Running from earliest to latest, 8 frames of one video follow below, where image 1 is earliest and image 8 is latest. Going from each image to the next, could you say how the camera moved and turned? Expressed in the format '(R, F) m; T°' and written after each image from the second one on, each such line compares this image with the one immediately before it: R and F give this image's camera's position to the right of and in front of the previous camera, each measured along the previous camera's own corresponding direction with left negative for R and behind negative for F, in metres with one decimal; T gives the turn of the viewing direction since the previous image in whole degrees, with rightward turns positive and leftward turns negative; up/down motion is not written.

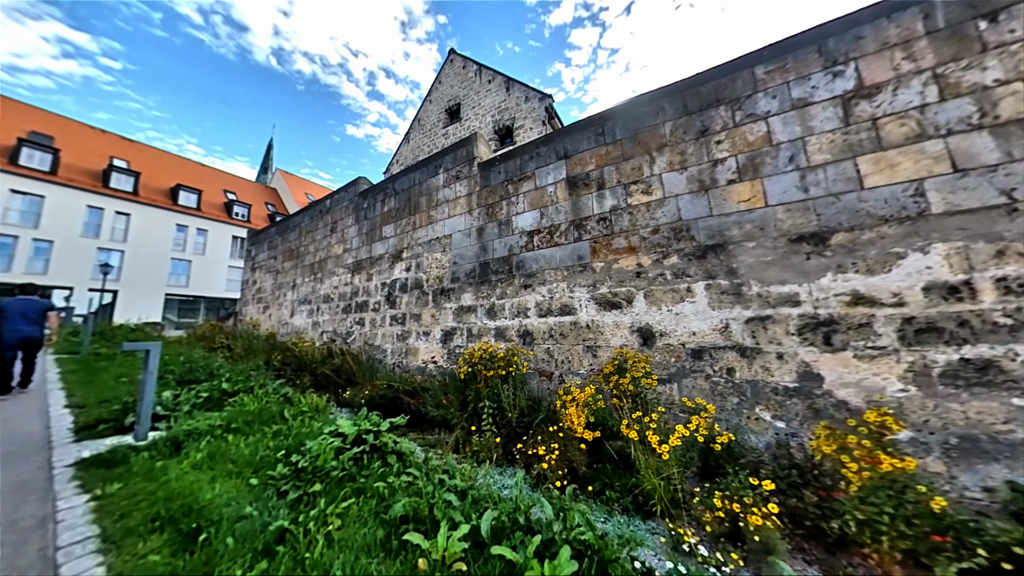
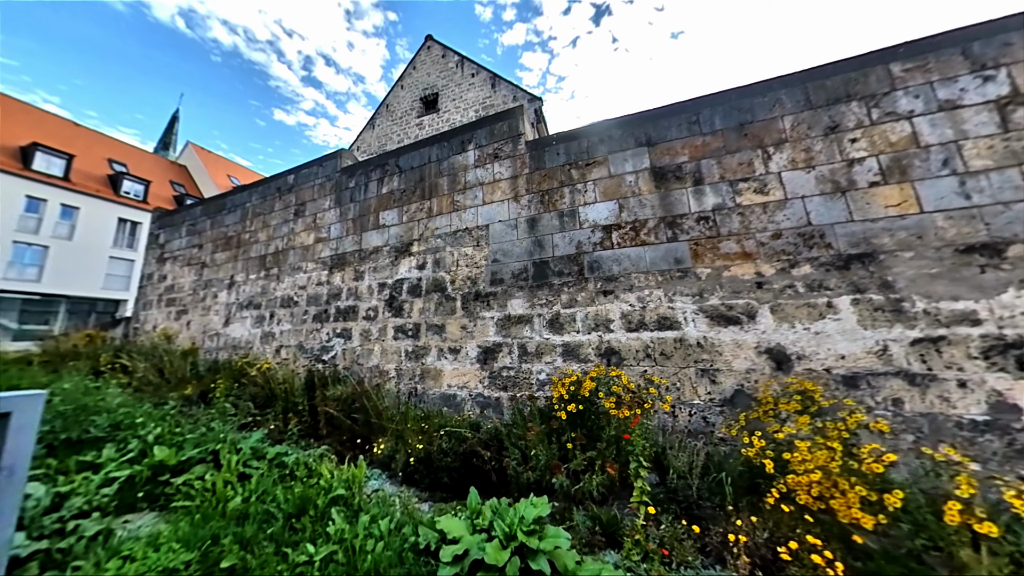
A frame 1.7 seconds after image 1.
(-1.2, +0.8) m; +11°
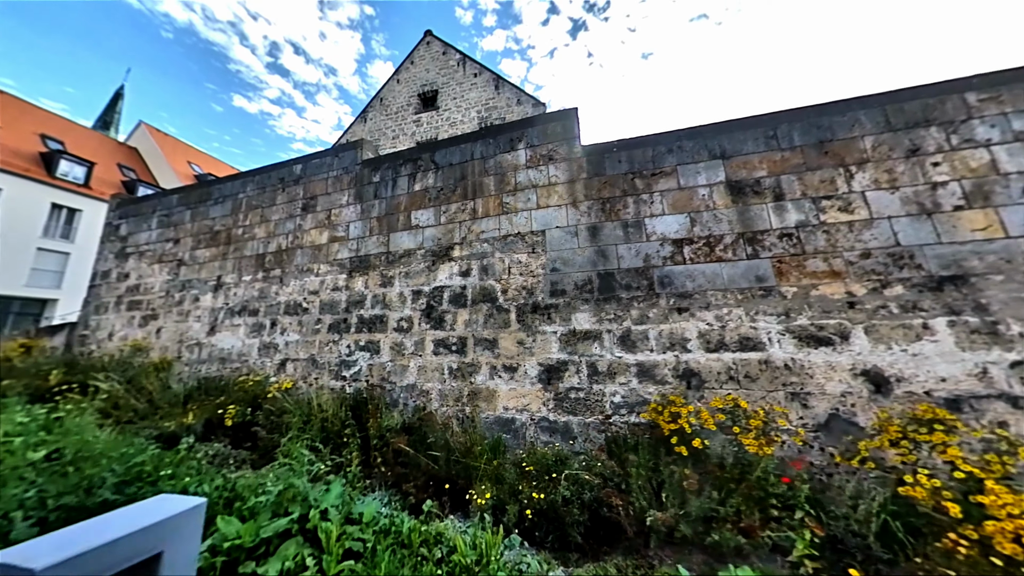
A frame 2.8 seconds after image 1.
(-0.9, +0.3) m; +5°
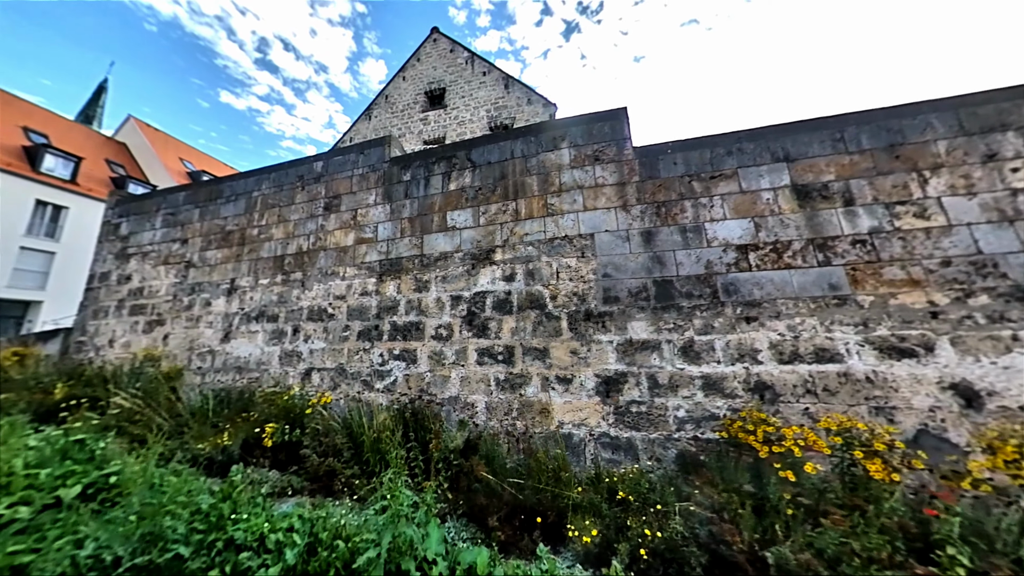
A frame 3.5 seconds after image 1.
(-0.6, +0.2) m; +1°
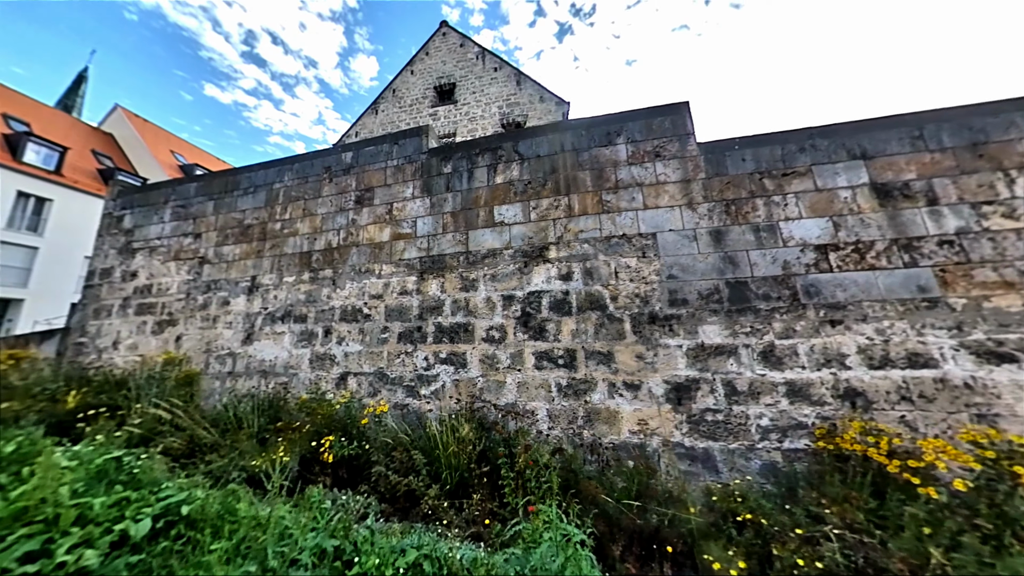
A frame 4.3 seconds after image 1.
(-0.6, +0.2) m; +2°
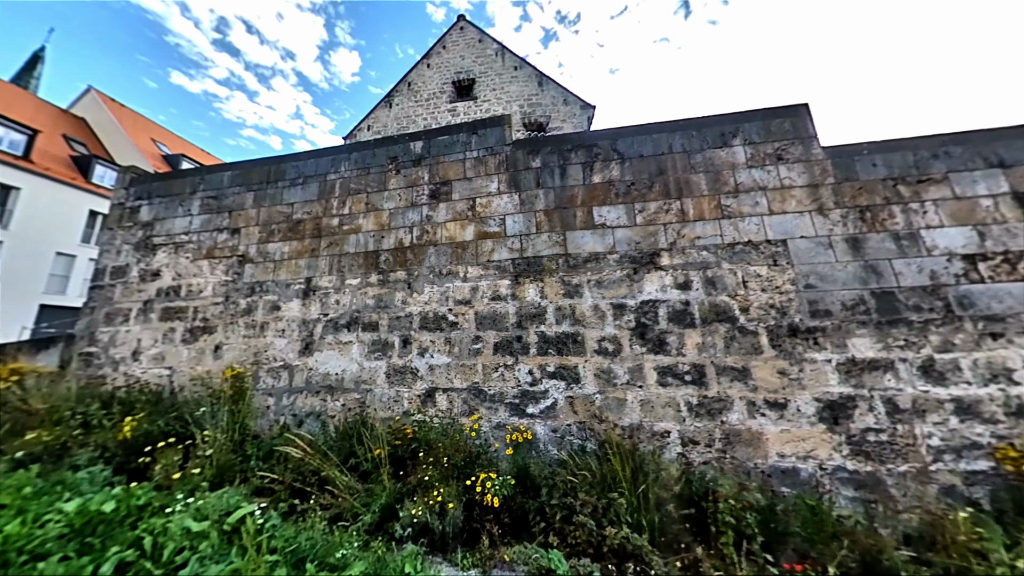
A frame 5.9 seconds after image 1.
(-1.2, +0.3) m; +3°
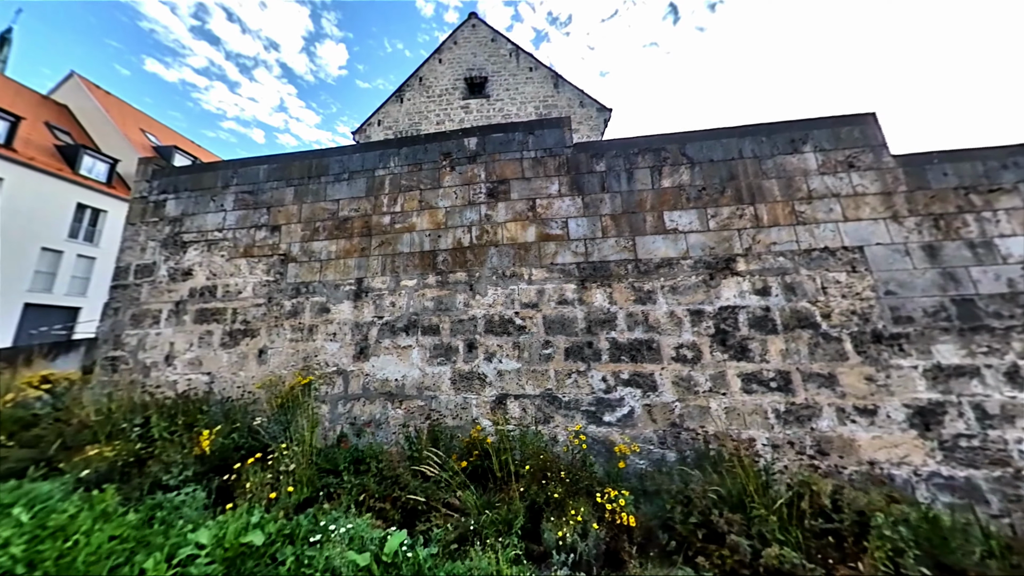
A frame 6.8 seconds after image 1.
(-0.8, +0.1) m; +2°
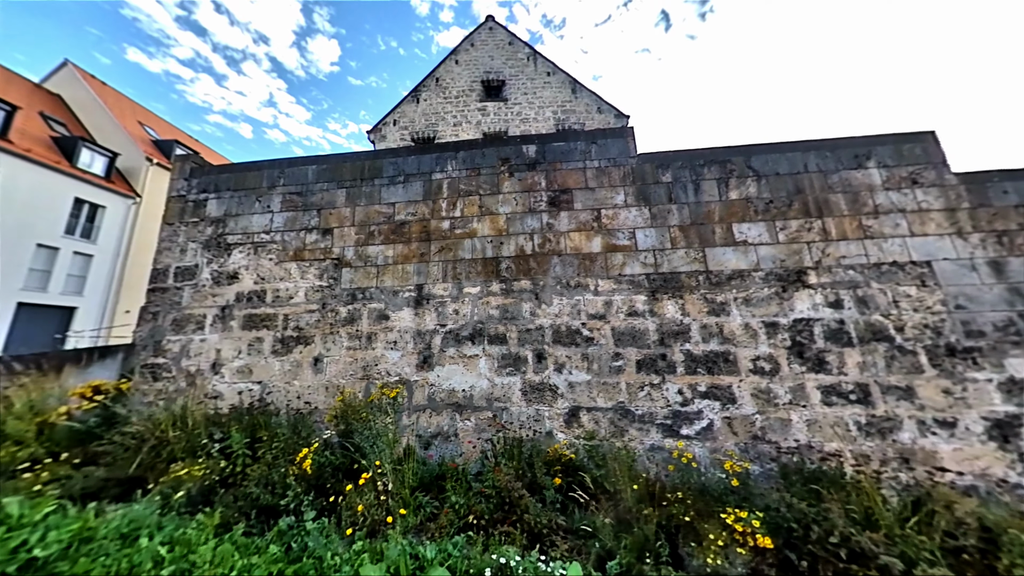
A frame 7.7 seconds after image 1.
(-0.8, +0.1) m; +2°
